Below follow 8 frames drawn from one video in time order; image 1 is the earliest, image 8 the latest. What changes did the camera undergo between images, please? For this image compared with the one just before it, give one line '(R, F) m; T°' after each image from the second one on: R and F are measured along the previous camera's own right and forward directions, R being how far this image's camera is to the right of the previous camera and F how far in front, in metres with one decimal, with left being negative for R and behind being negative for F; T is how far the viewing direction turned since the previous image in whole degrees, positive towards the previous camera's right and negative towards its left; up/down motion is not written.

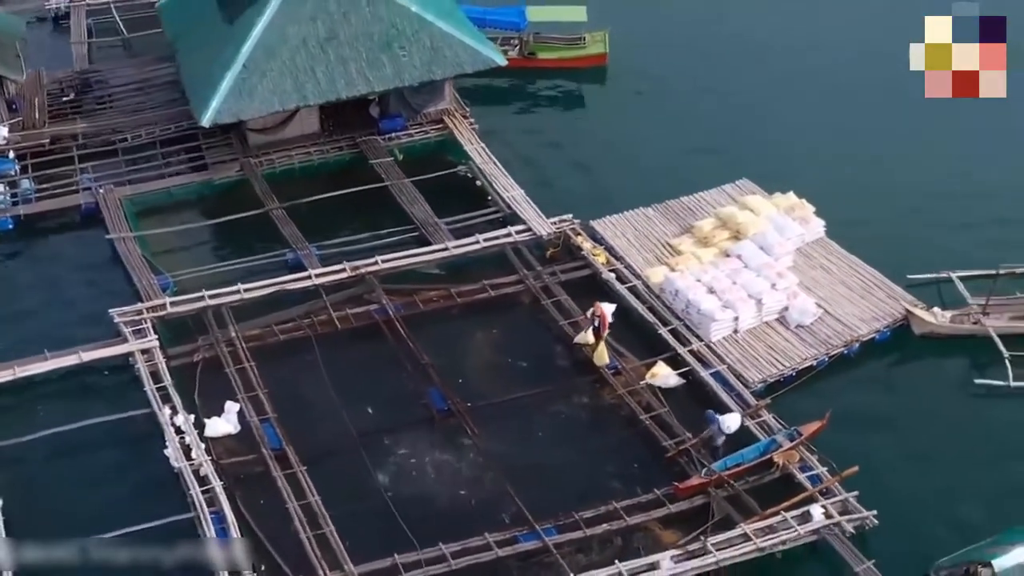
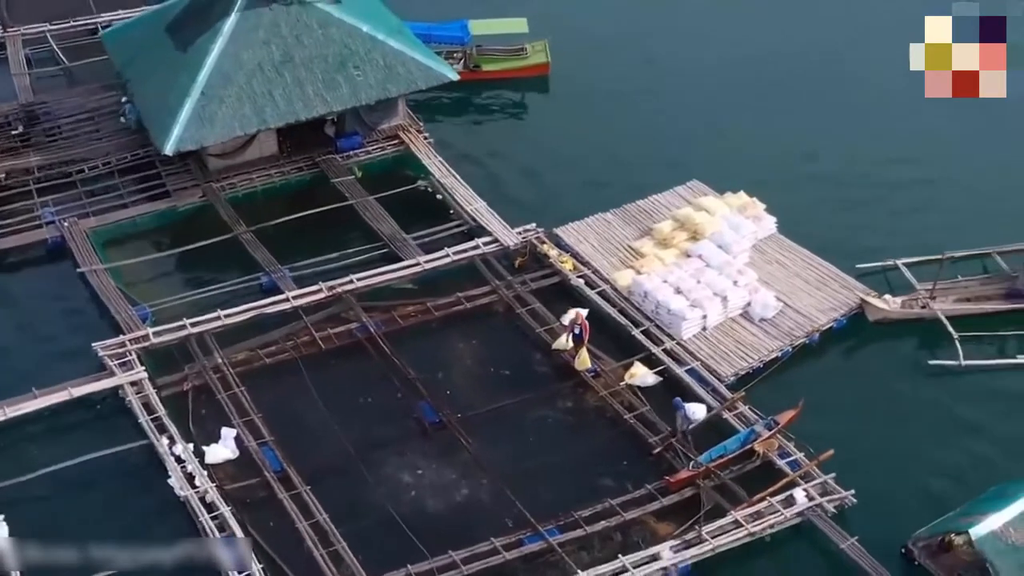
(-1.0, -0.5) m; +4°
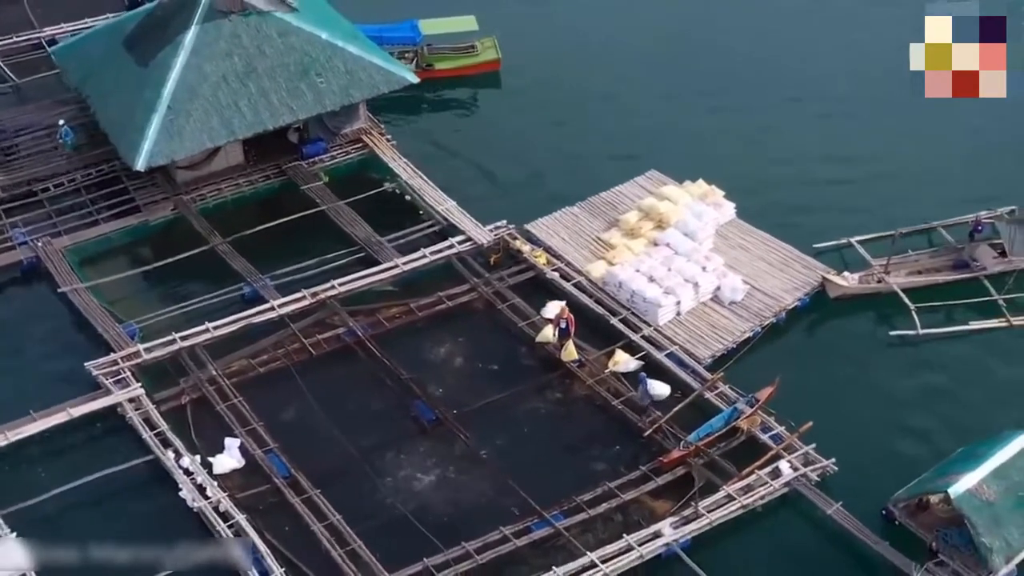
(-1.0, -0.6) m; +4°
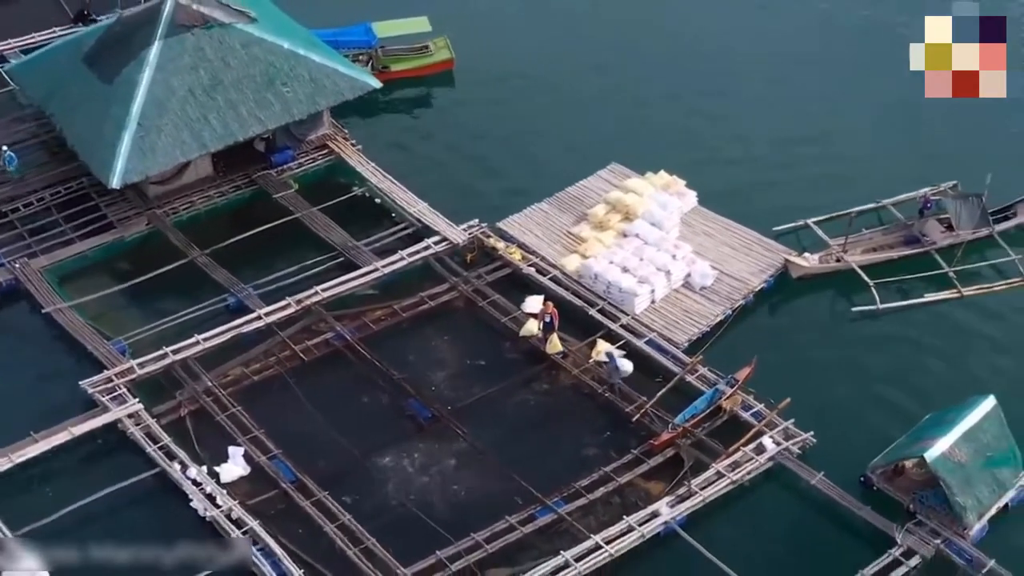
(-0.9, -0.6) m; +3°
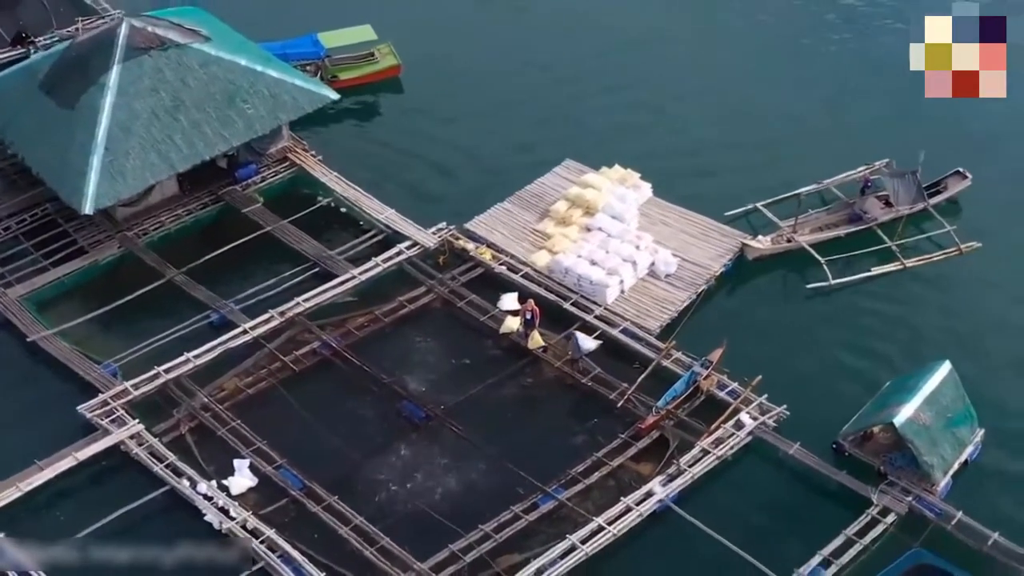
(-1.1, -0.8) m; +4°
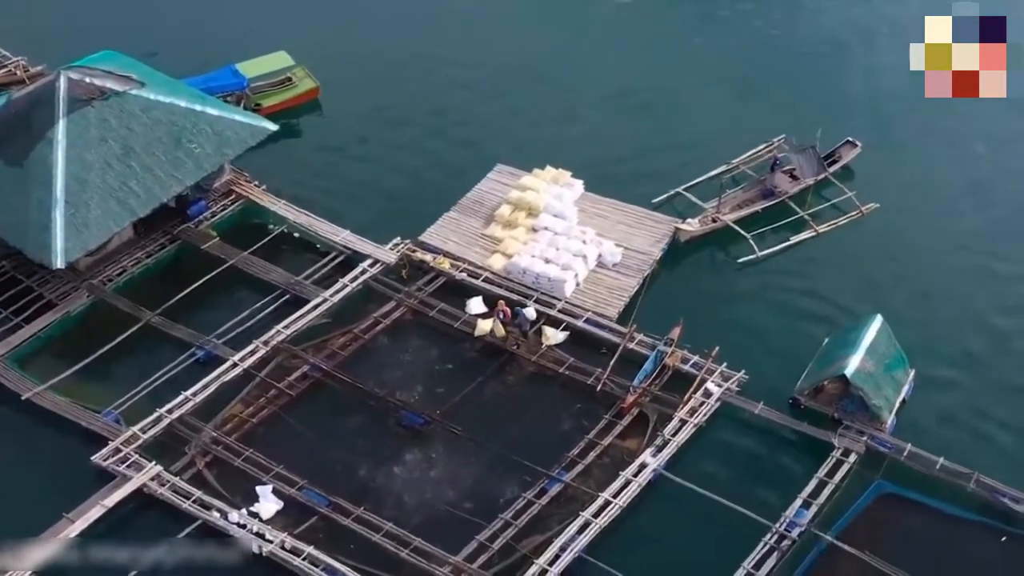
(-2.0, -1.4) m; +7°
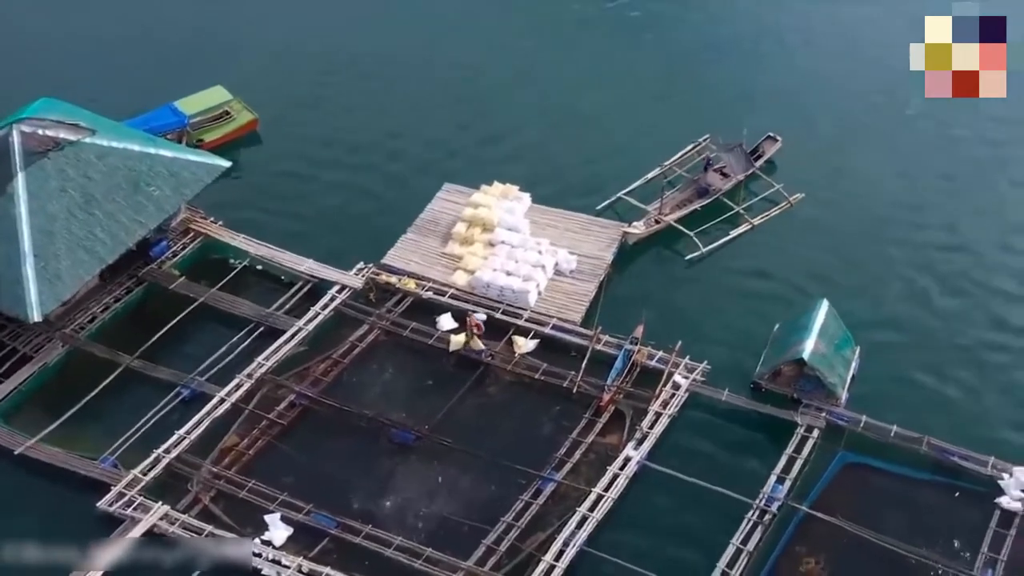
(-1.4, -1.1) m; +5°
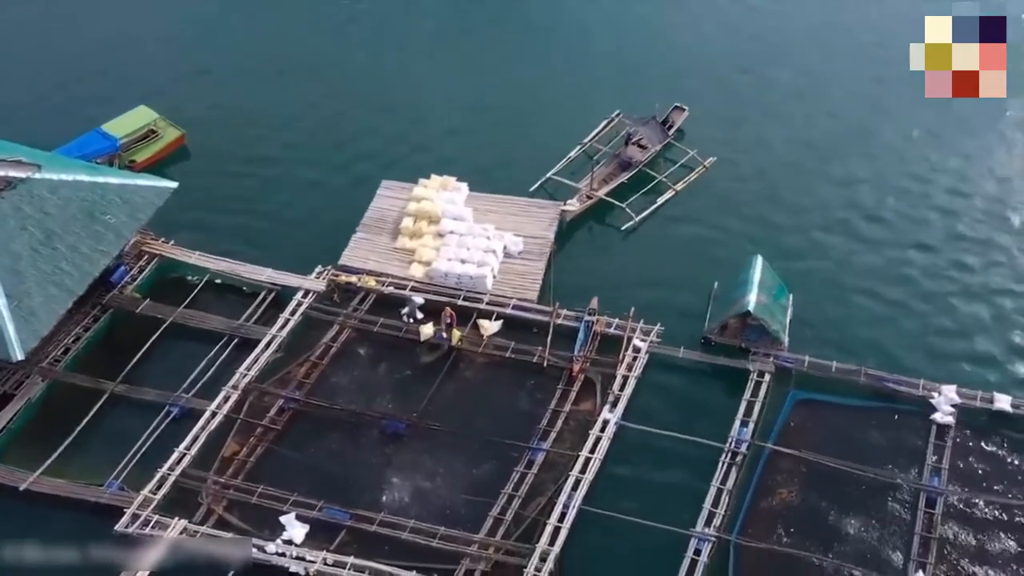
(-1.7, -1.5) m; +6°
